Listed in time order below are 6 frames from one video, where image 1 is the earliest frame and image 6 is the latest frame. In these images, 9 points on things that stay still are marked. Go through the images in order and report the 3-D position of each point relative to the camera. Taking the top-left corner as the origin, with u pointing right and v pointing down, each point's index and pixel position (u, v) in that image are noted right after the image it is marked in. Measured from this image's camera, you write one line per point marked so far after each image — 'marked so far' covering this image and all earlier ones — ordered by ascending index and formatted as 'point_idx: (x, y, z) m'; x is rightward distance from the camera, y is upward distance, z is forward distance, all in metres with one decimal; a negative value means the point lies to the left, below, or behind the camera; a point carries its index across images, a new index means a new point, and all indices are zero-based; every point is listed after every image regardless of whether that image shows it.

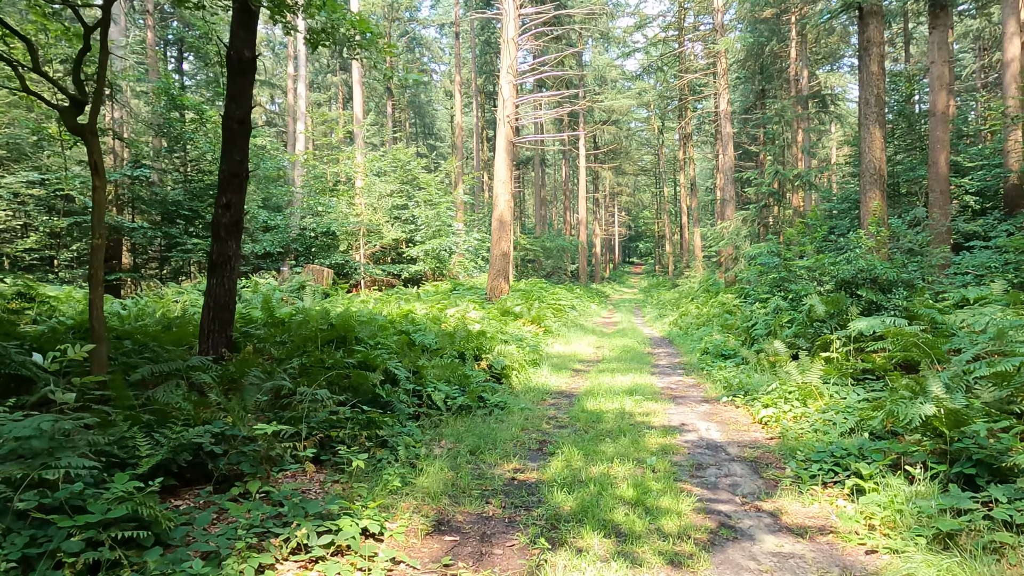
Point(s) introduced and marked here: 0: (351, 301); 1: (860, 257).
0: (-2.5, -0.2, +10.5) m
1: (+3.3, +0.3, +6.5) m
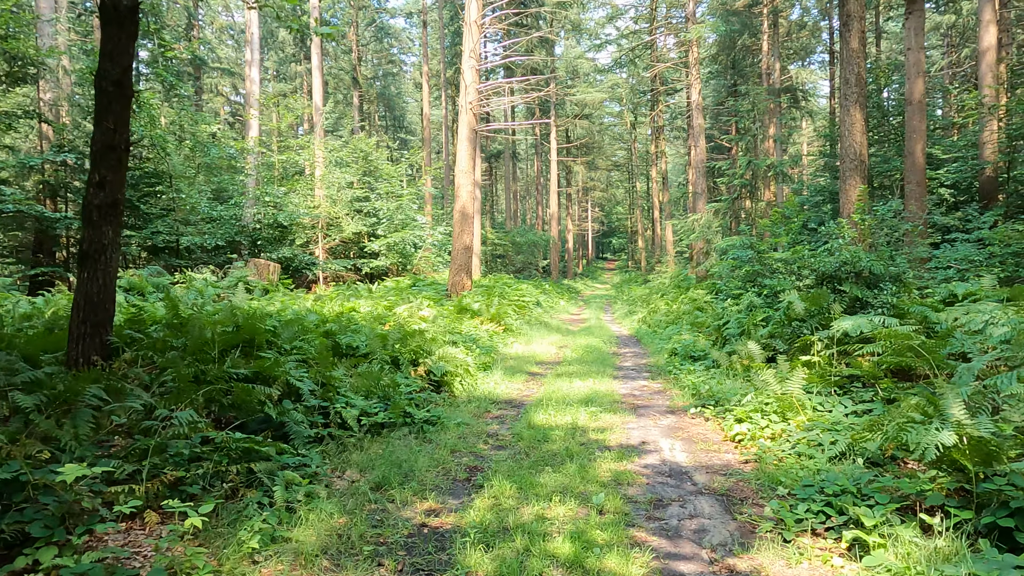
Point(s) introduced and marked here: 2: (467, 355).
0: (-3.1, -0.1, +9.7) m
1: (+2.8, +0.3, +5.8) m
2: (-0.5, -0.7, +7.0) m
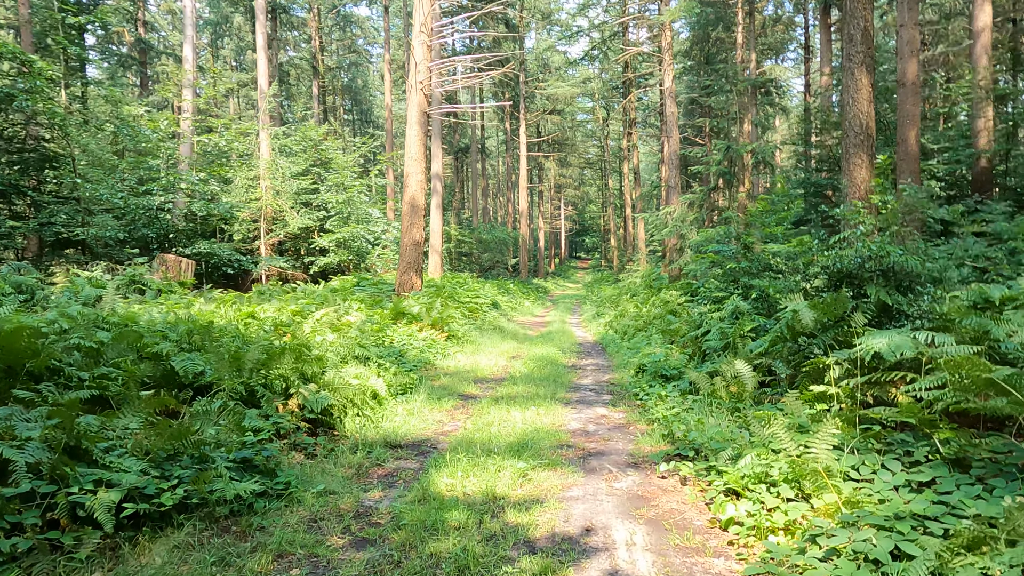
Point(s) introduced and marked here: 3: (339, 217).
0: (-3.8, -0.1, +8.0) m
1: (+2.2, +0.3, +4.4) m
2: (-1.1, -0.7, +5.5) m
3: (-5.1, +2.1, +20.0) m
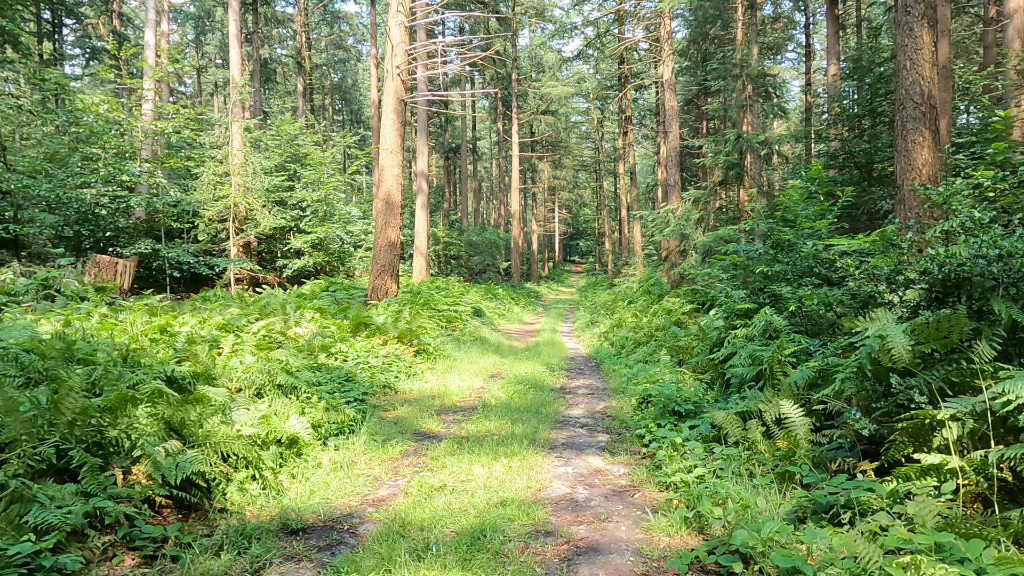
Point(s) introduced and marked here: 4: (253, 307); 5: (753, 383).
0: (-4.0, -0.2, +6.7) m
1: (+2.0, +0.3, +3.1) m
2: (-1.3, -0.8, +4.2) m
3: (-5.4, +2.0, +18.6) m
4: (-3.1, -0.2, +8.1) m
5: (+1.5, -0.6, +4.3) m
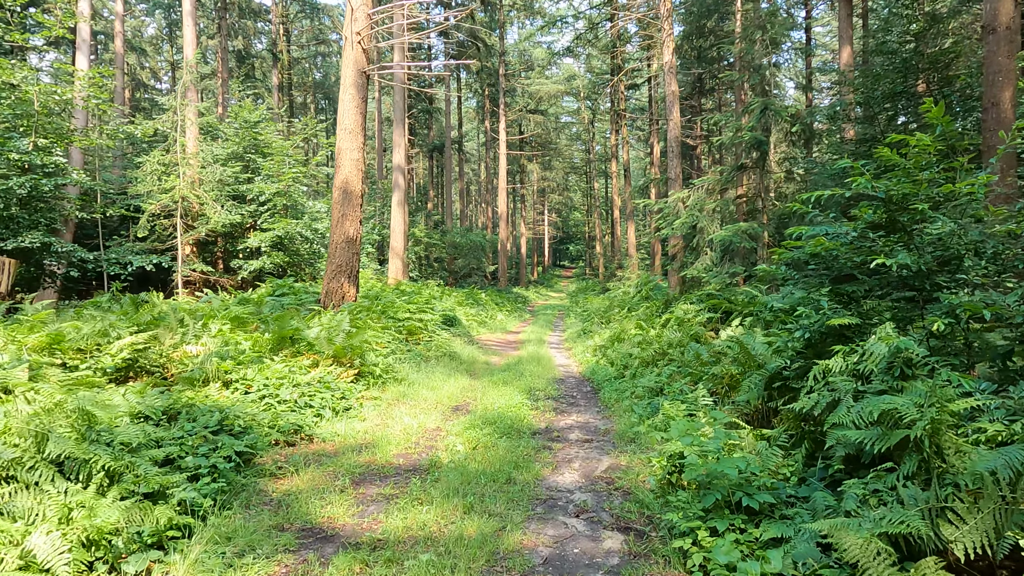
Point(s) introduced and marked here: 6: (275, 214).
0: (-4.3, -0.2, +4.7) m
1: (+1.8, +0.3, +1.2) m
2: (-1.5, -0.8, +2.3) m
3: (-5.8, +1.9, +16.7) m
4: (-3.4, -0.3, +6.2) m
5: (+1.3, -0.6, +2.4) m
6: (-5.8, +1.8, +16.9) m
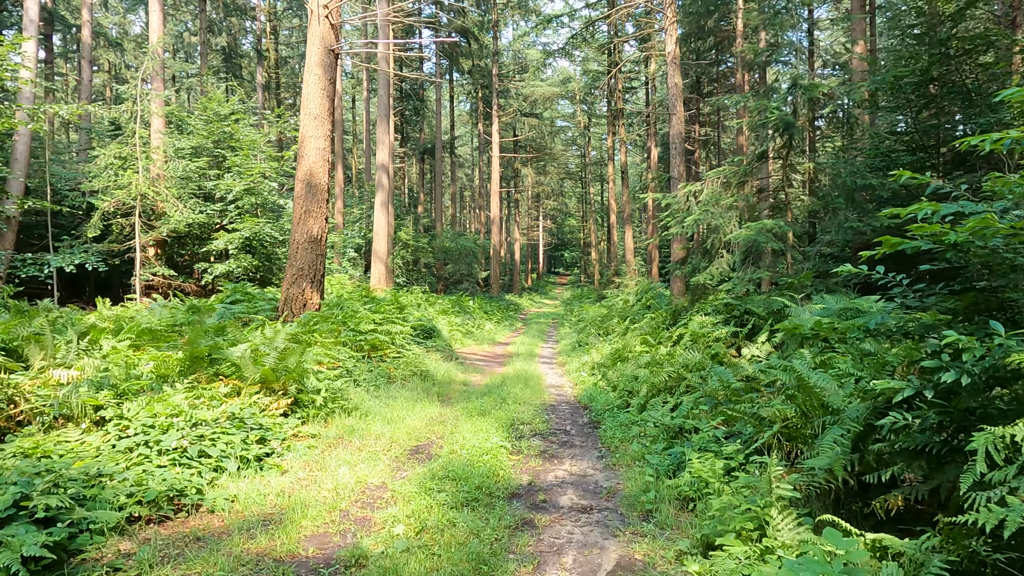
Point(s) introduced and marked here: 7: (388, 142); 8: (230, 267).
0: (-4.4, -0.2, +3.4) m
1: (+1.7, +0.2, 0.0) m
2: (-1.6, -0.8, +1.0) m
3: (-6.0, +1.8, +15.4) m
4: (-3.5, -0.3, +4.9) m
5: (+1.2, -0.6, +1.1) m
6: (-6.1, +1.7, +15.6) m
7: (-3.2, +3.8, +17.5) m
8: (-6.0, +0.5, +14.3) m
